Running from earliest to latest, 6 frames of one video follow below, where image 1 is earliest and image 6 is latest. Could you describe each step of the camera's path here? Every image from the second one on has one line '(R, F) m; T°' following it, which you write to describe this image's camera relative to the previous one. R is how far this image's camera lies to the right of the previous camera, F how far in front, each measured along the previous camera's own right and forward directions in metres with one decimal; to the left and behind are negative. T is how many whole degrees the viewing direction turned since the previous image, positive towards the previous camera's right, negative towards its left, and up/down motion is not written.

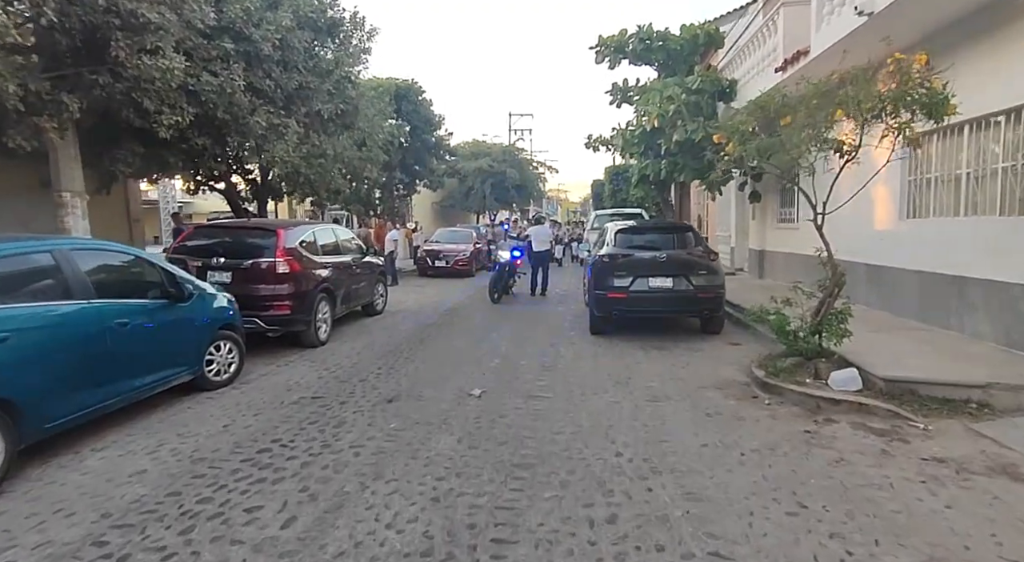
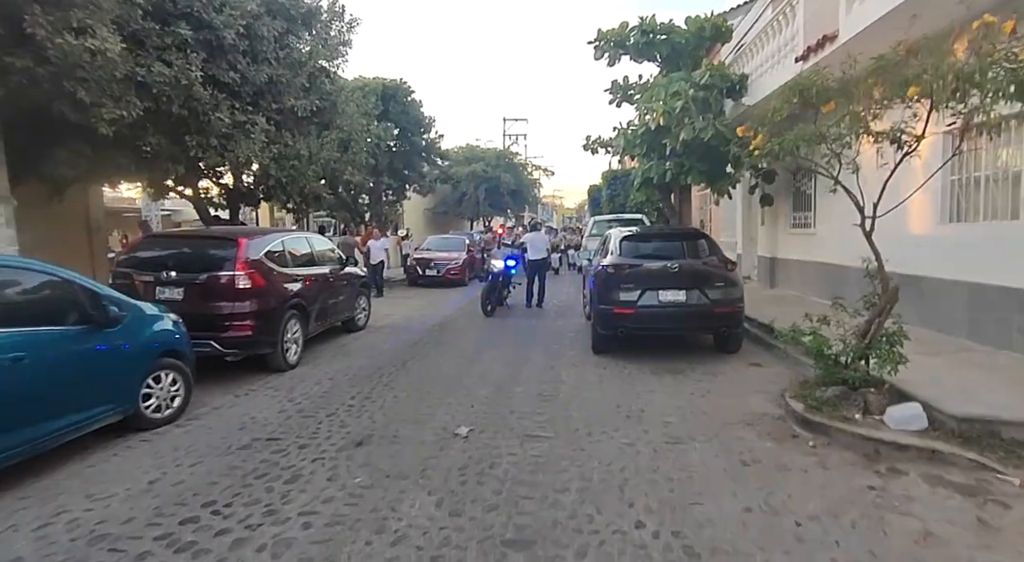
(0.0, +0.9) m; 0°
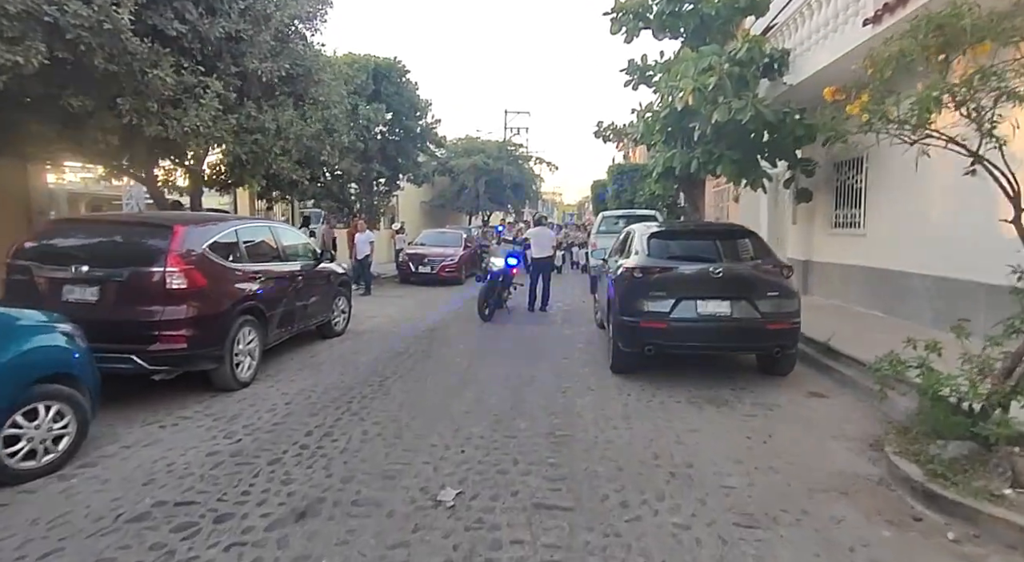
(-0.1, +1.4) m; 0°
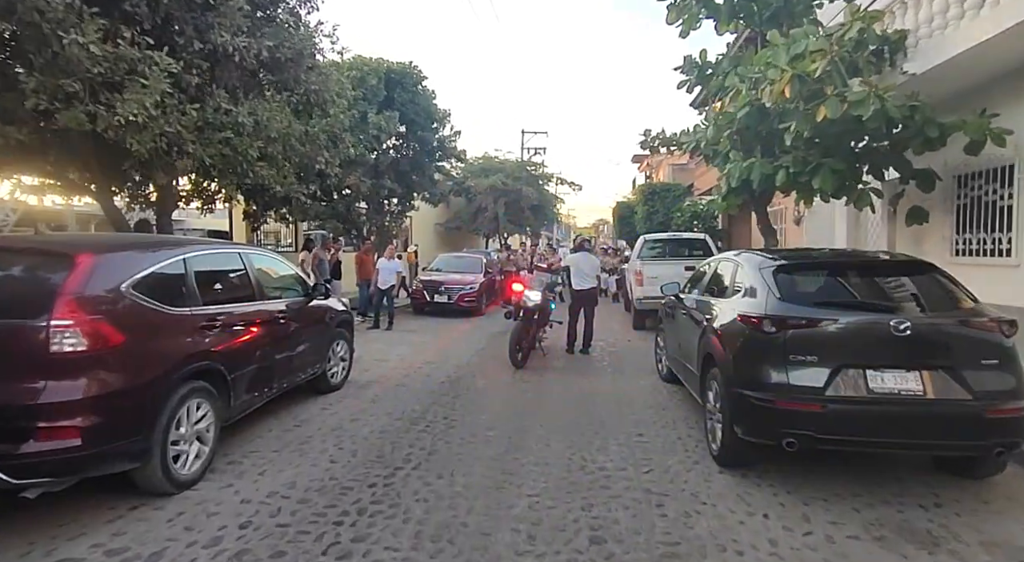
(-0.4, +2.0) m; -1°
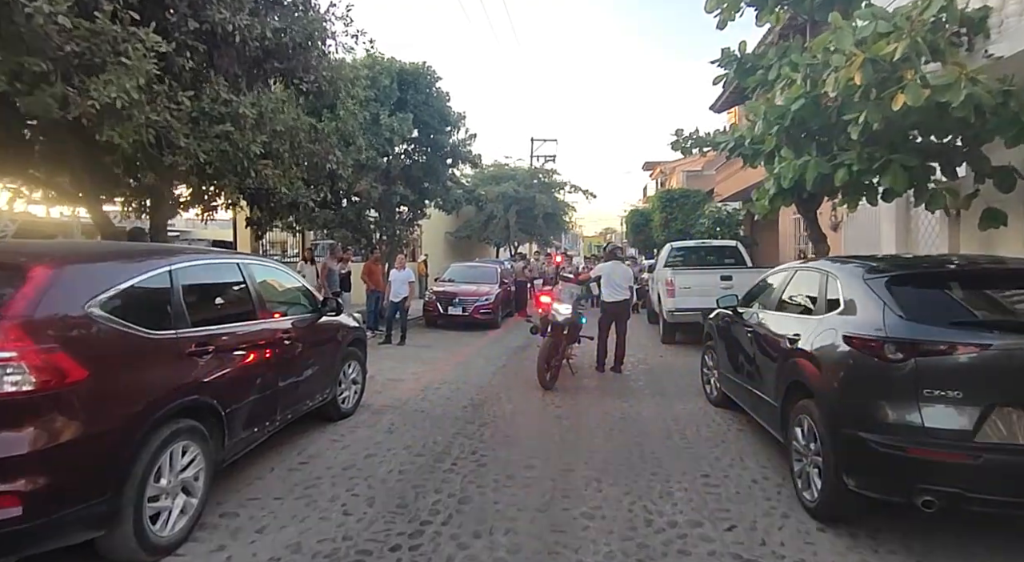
(-0.3, +0.8) m; -1°
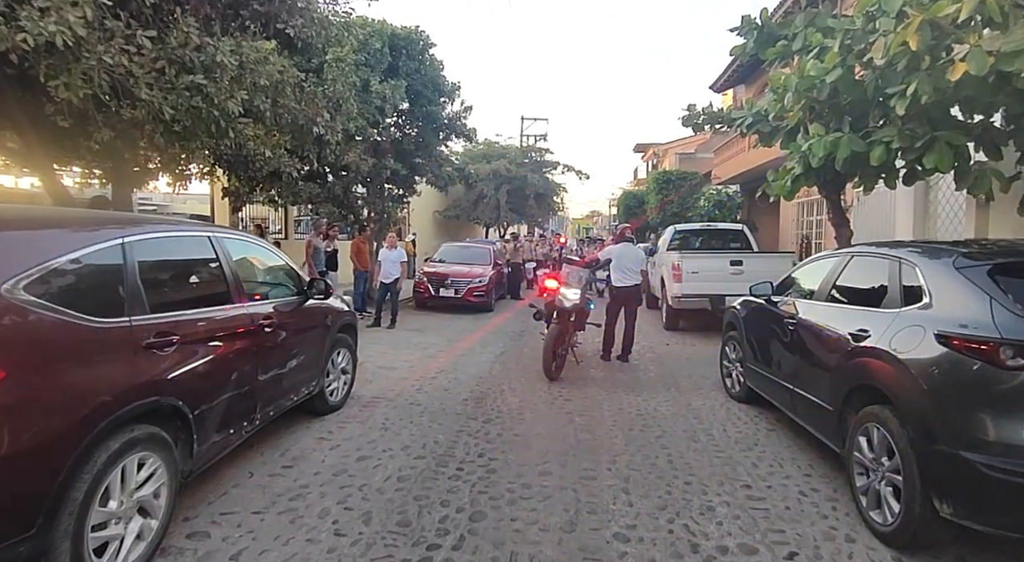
(-0.2, +0.7) m; +1°
